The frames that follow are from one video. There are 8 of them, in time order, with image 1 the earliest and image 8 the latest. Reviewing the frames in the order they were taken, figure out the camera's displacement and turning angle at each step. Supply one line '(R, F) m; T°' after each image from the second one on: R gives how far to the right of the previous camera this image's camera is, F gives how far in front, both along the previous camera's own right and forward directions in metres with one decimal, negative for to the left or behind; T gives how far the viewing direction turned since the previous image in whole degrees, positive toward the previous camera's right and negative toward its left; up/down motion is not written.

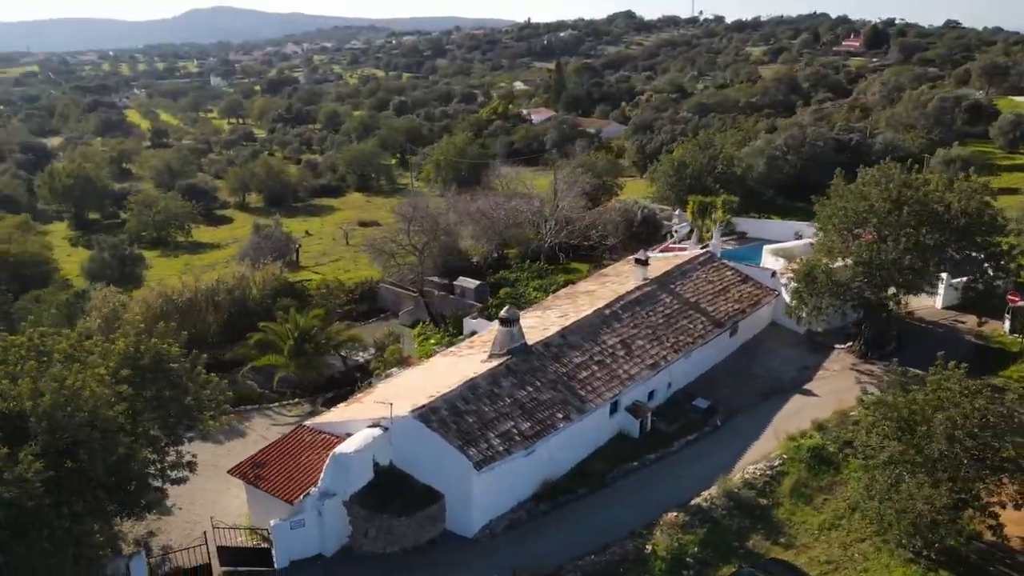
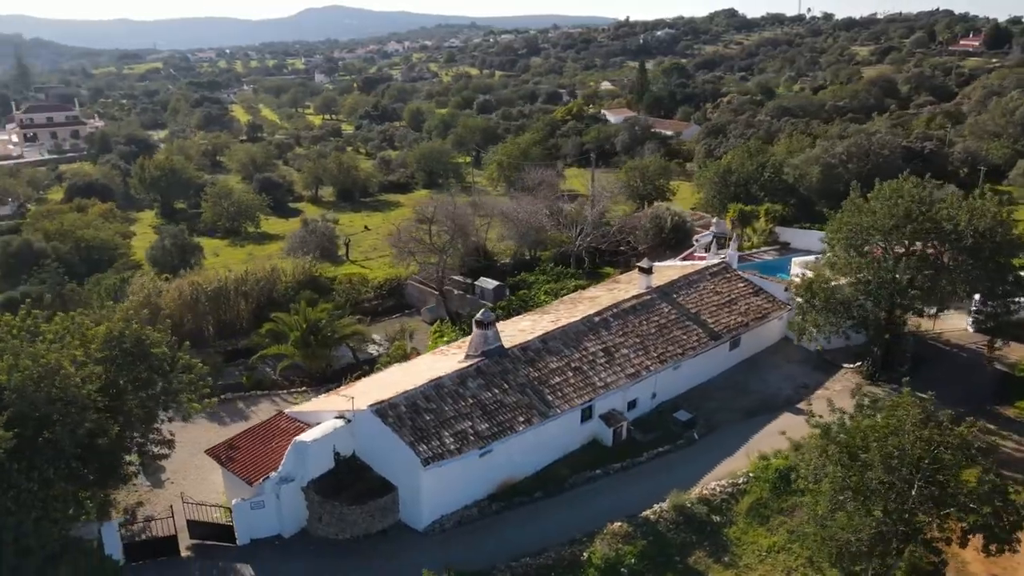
(+3.2, -0.2) m; -7°
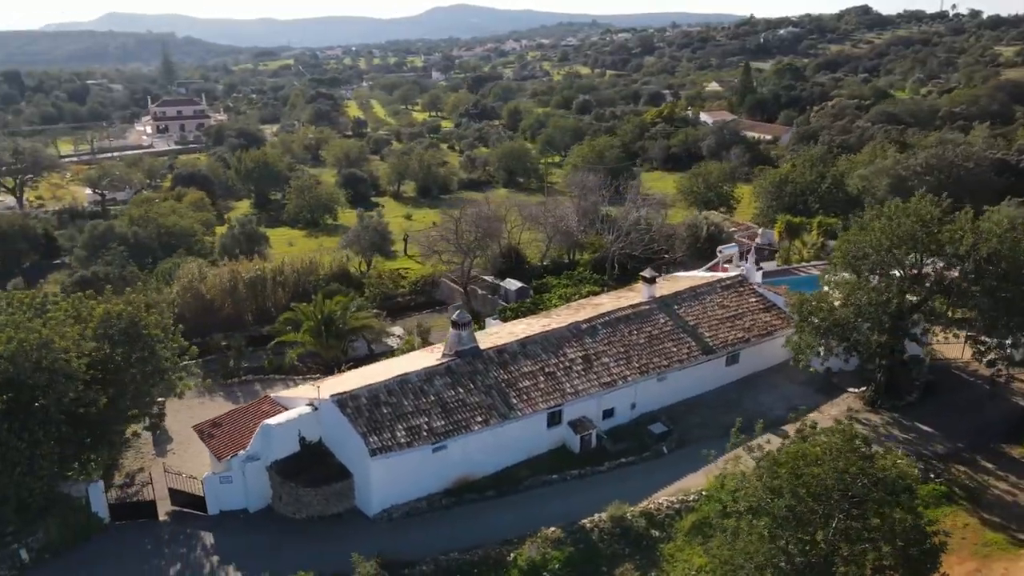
(+3.8, -0.2) m; -8°
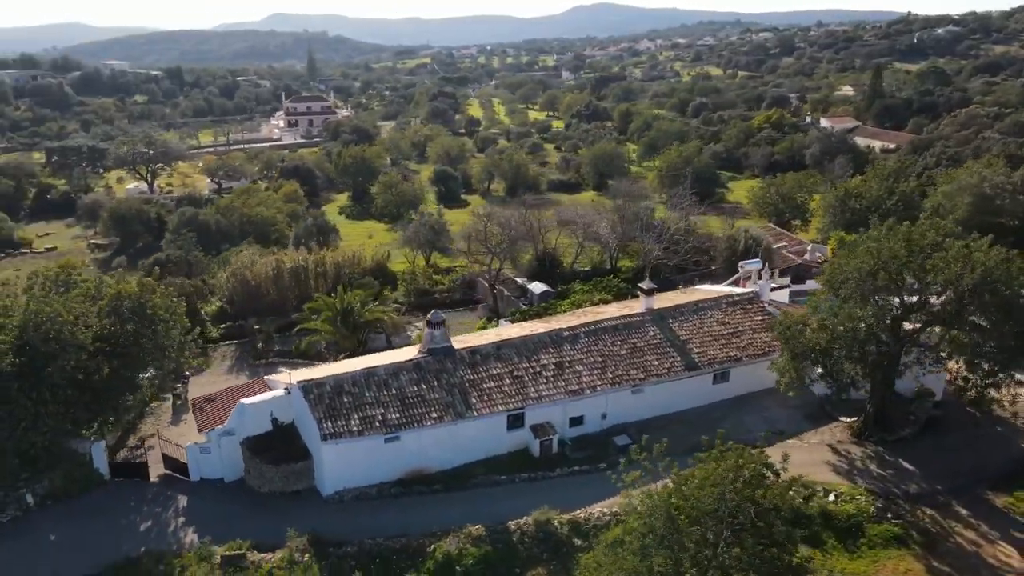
(+4.5, -0.2) m; -9°
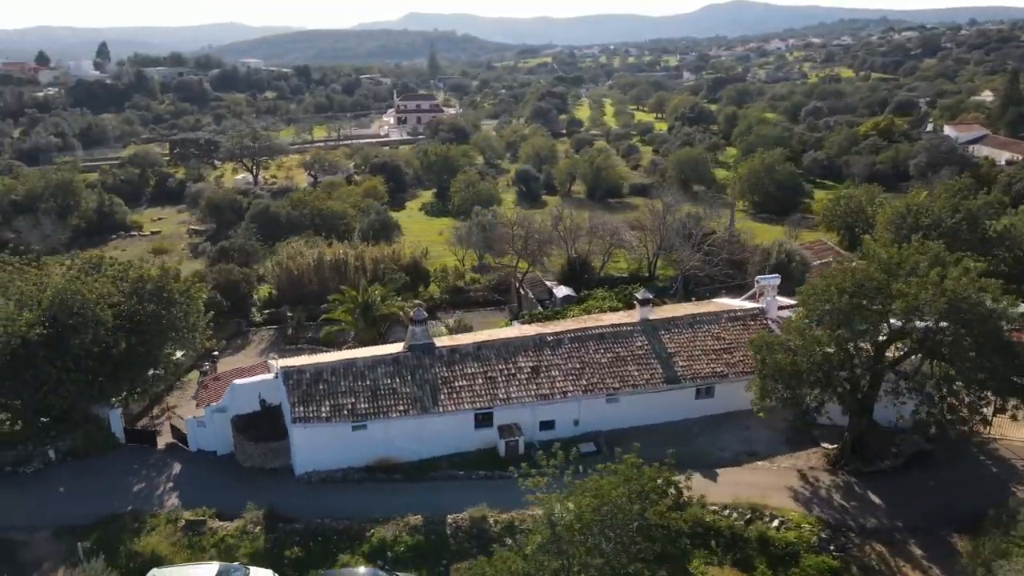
(+4.2, -0.3) m; -9°
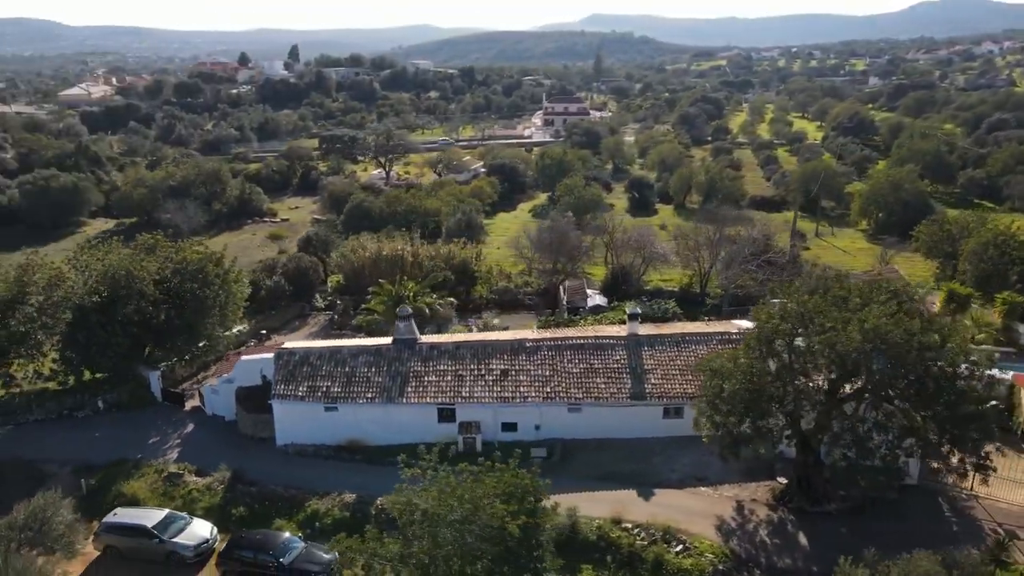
(+6.0, -0.3) m; -12°
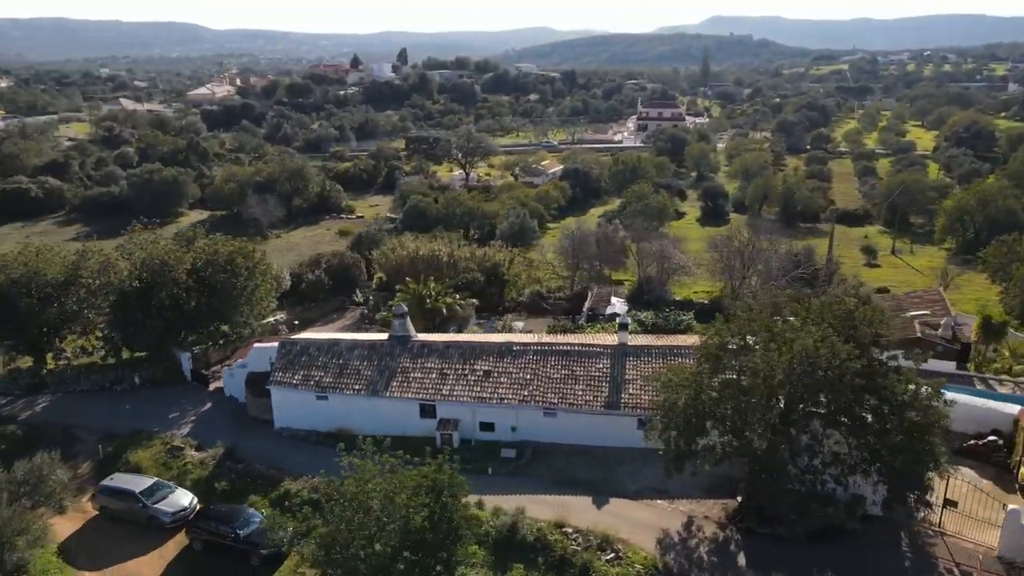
(+3.9, -0.4) m; -8°
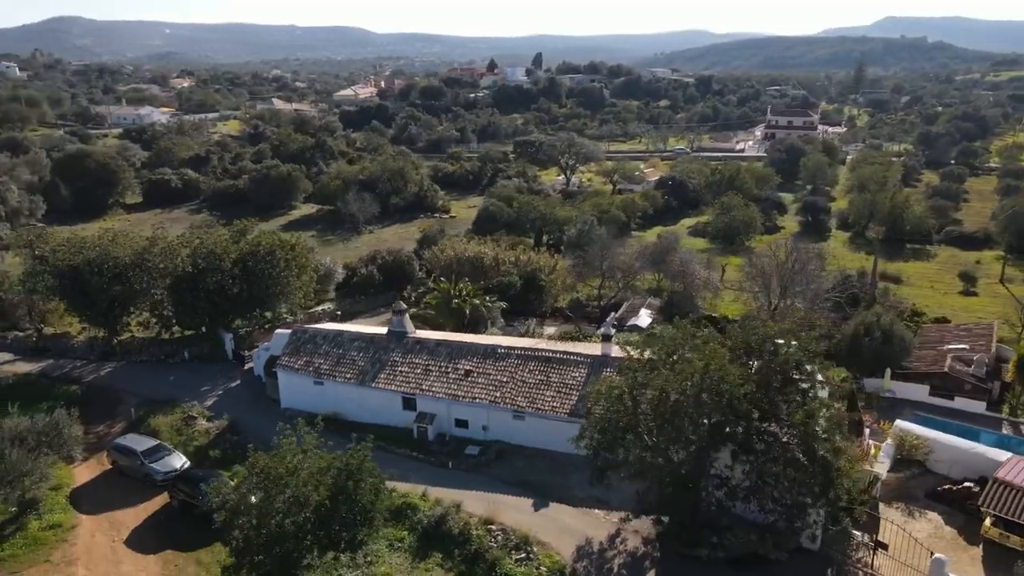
(+5.2, -0.5) m; -10°
